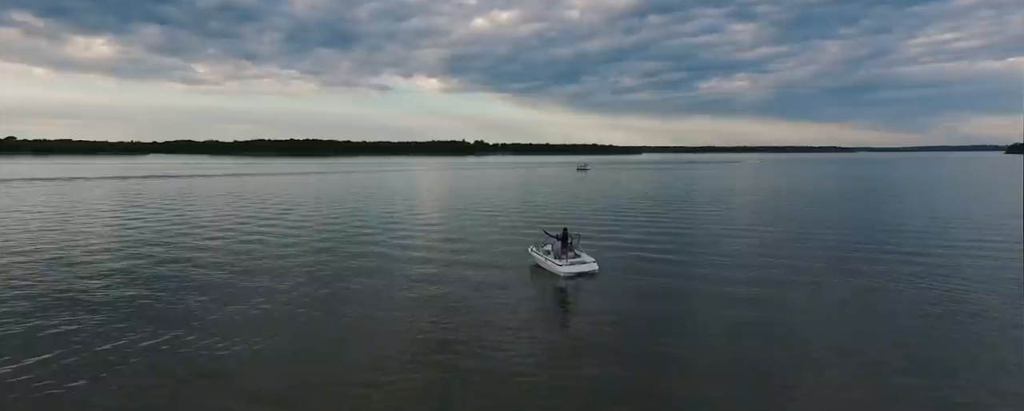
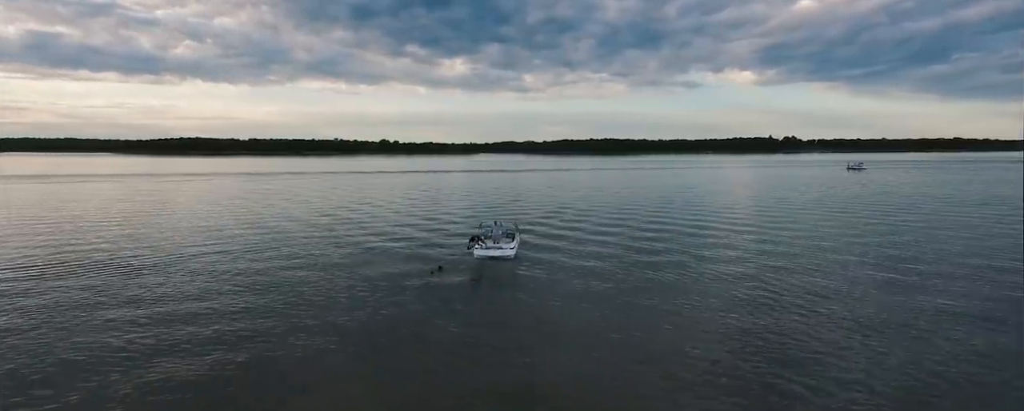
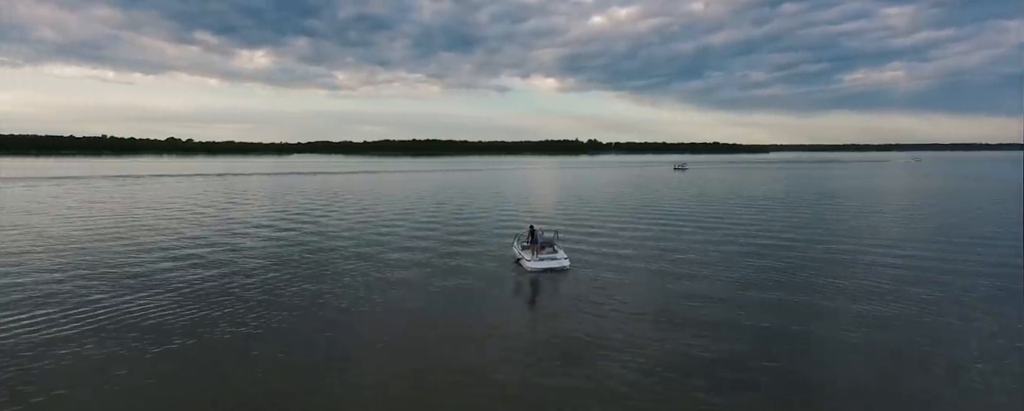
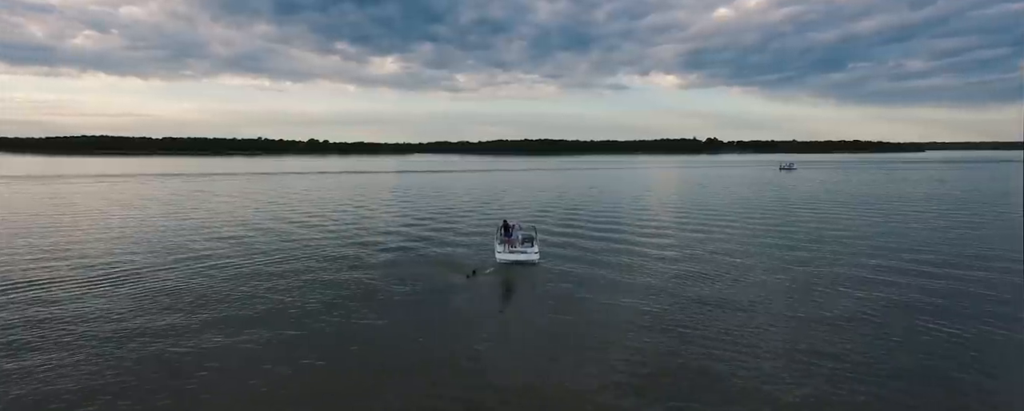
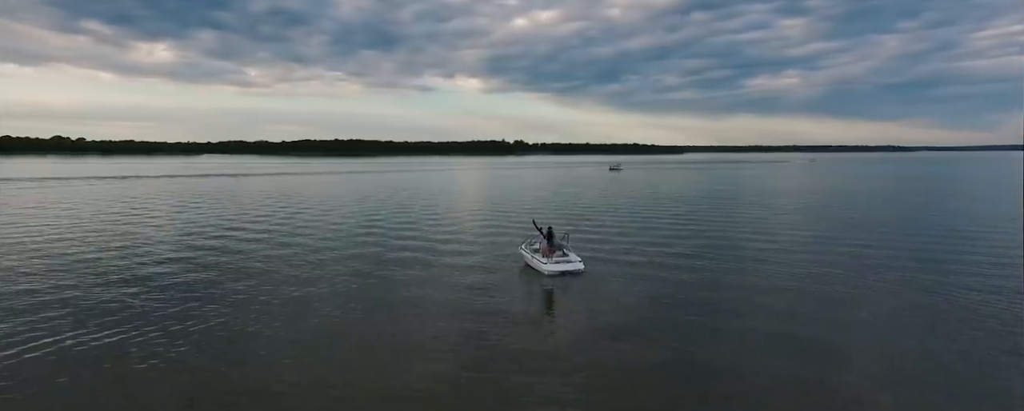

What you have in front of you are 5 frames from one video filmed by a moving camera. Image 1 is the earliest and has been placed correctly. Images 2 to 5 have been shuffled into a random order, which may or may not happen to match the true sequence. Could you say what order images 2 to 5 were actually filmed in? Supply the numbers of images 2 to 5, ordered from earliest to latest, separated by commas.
5, 3, 4, 2
